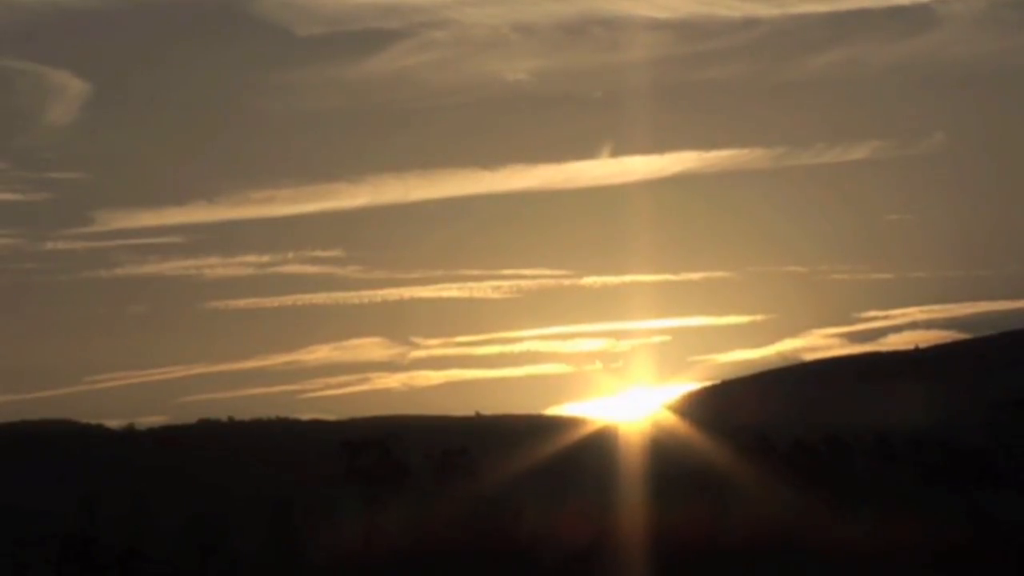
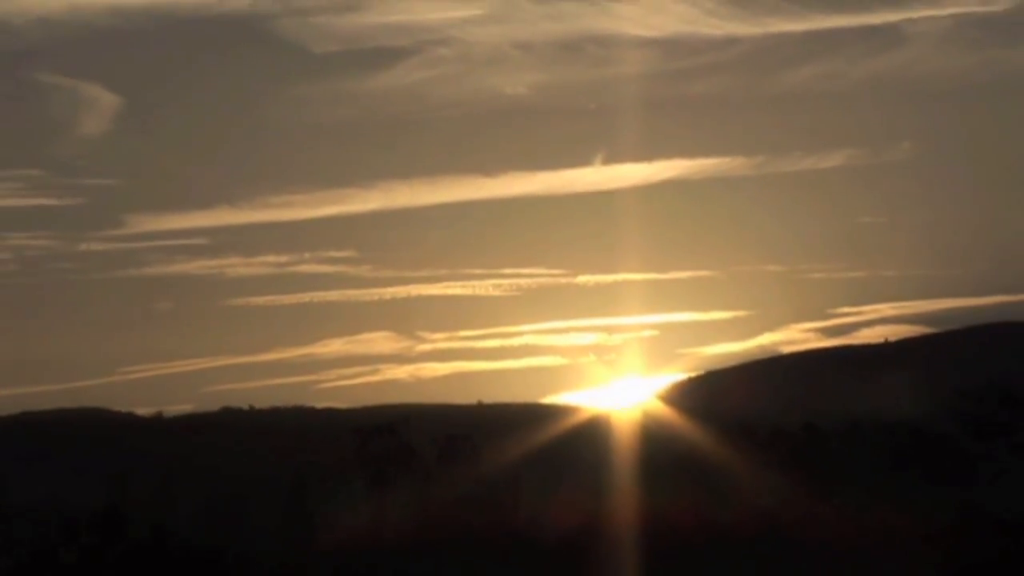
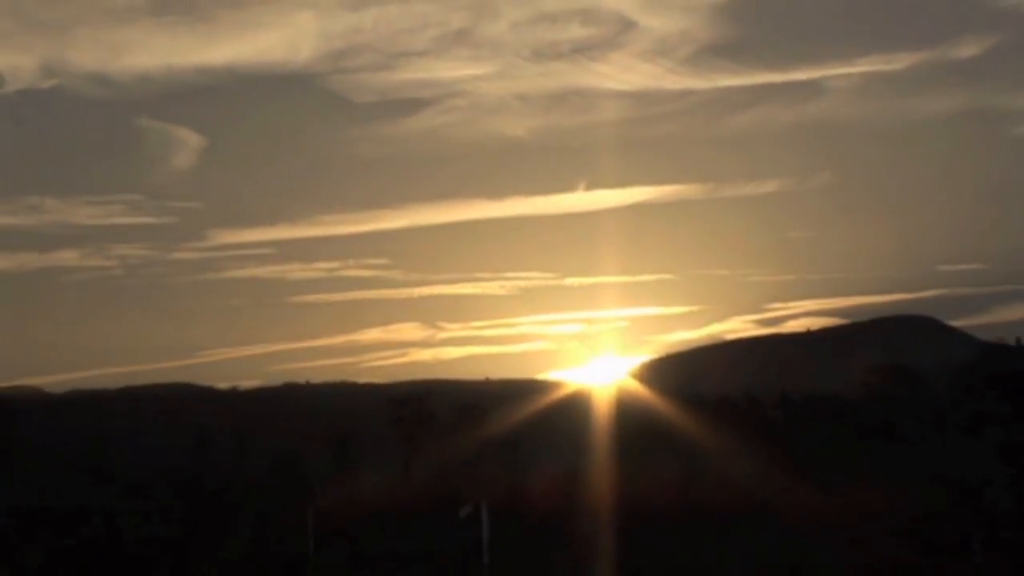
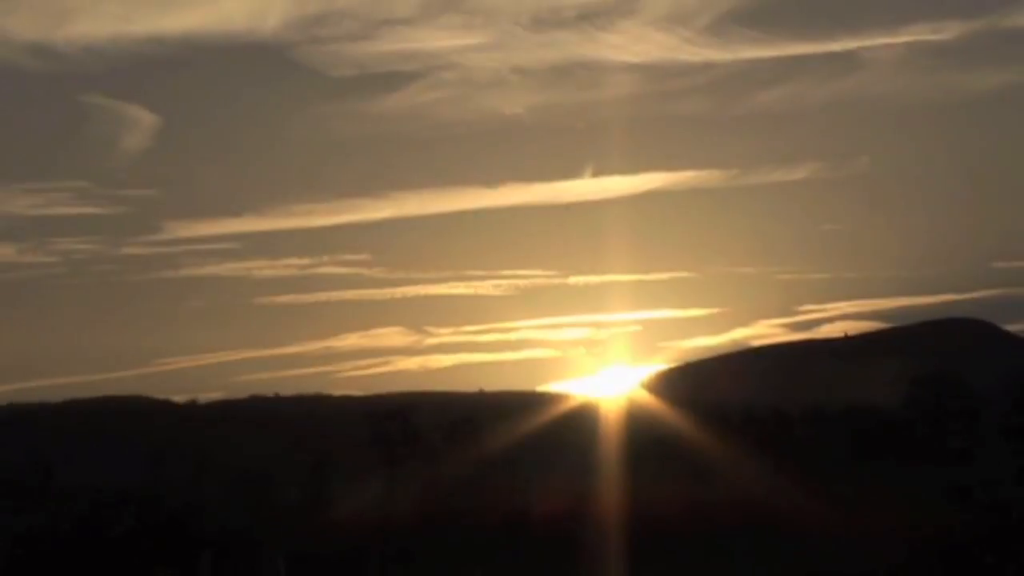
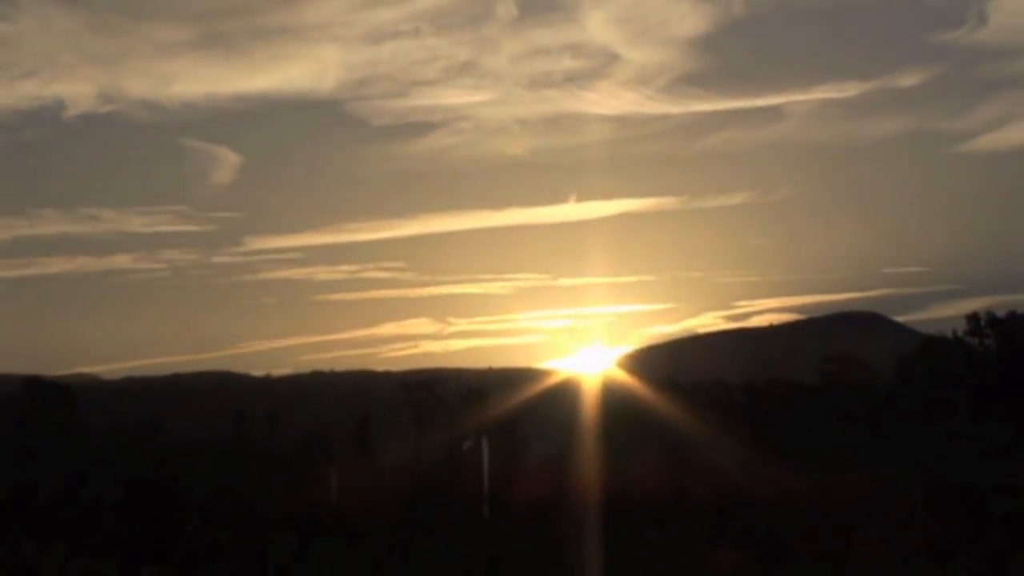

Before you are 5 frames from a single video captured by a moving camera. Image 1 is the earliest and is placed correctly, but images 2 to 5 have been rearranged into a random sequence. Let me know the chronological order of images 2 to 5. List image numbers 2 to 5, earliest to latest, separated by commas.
2, 4, 3, 5
